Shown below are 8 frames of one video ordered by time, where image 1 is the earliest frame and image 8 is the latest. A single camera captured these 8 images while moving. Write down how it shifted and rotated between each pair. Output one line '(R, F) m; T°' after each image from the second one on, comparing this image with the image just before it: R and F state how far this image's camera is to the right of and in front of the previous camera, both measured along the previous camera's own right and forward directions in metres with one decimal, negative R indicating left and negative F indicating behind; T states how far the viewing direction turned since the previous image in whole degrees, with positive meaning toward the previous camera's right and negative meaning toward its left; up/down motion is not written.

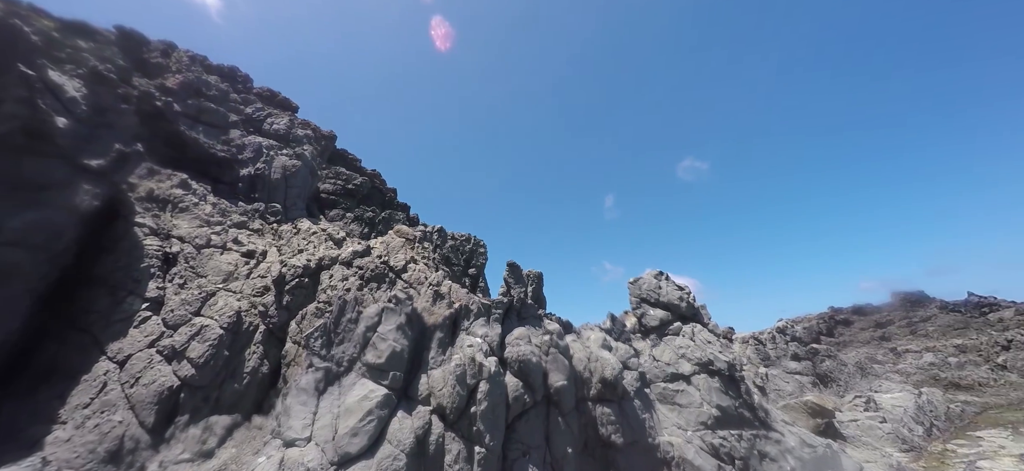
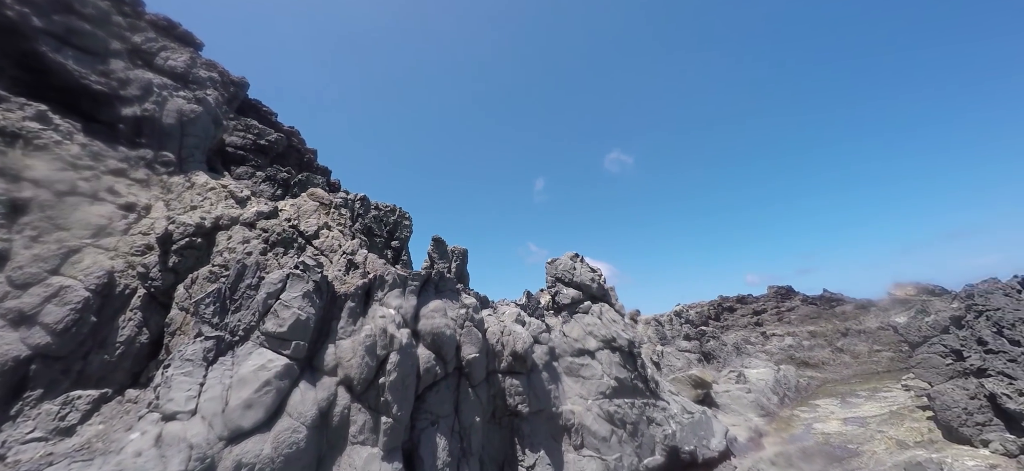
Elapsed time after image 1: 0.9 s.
(+0.6, 0.0) m; +10°
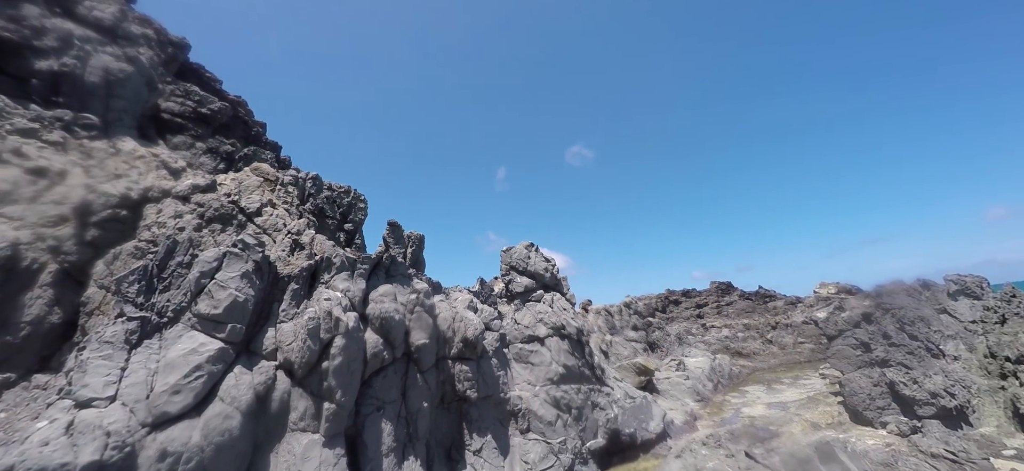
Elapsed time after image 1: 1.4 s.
(+0.4, 0.0) m; +6°
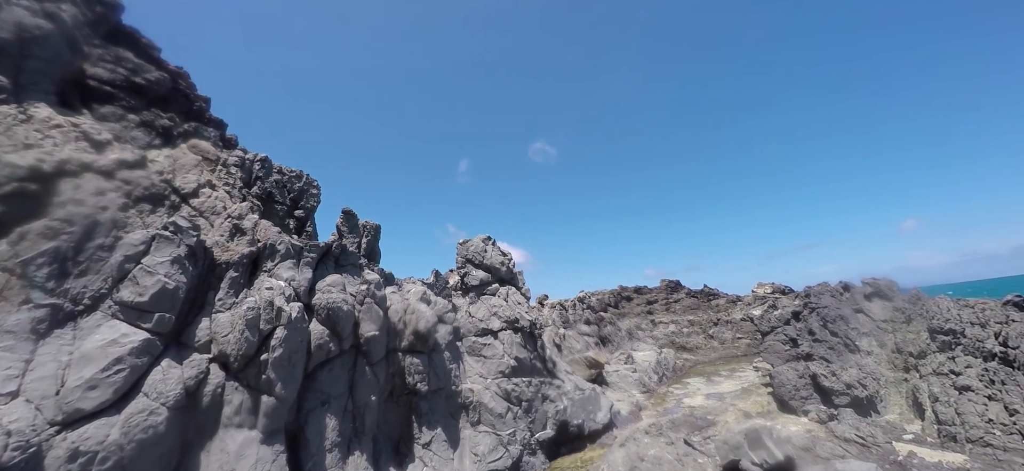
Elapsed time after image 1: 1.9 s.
(+0.3, 0.0) m; +5°
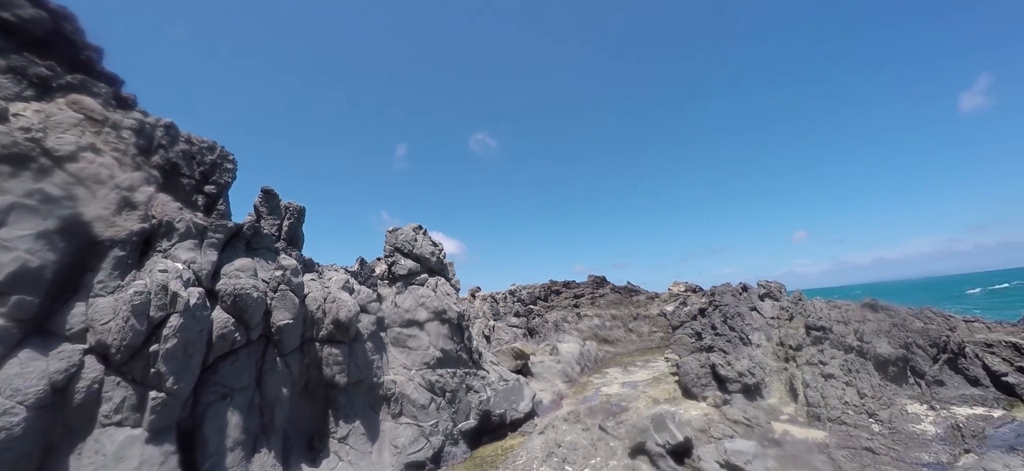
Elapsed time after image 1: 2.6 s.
(+0.5, -0.1) m; +9°
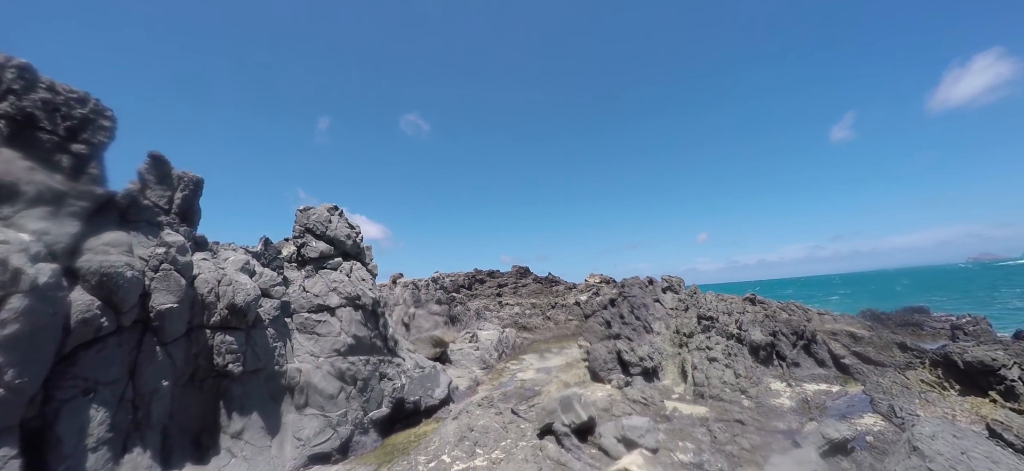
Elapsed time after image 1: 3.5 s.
(+0.6, -0.1) m; +10°
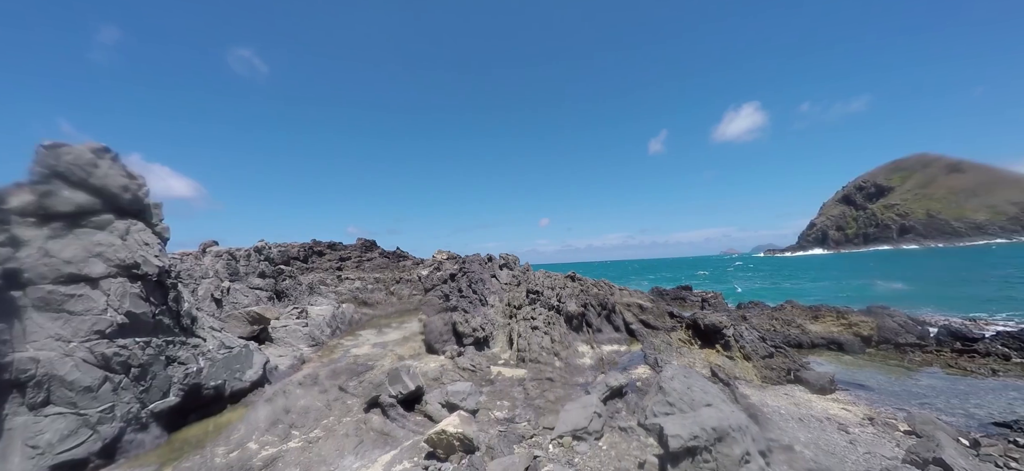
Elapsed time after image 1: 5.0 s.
(+1.2, -0.6) m; +20°
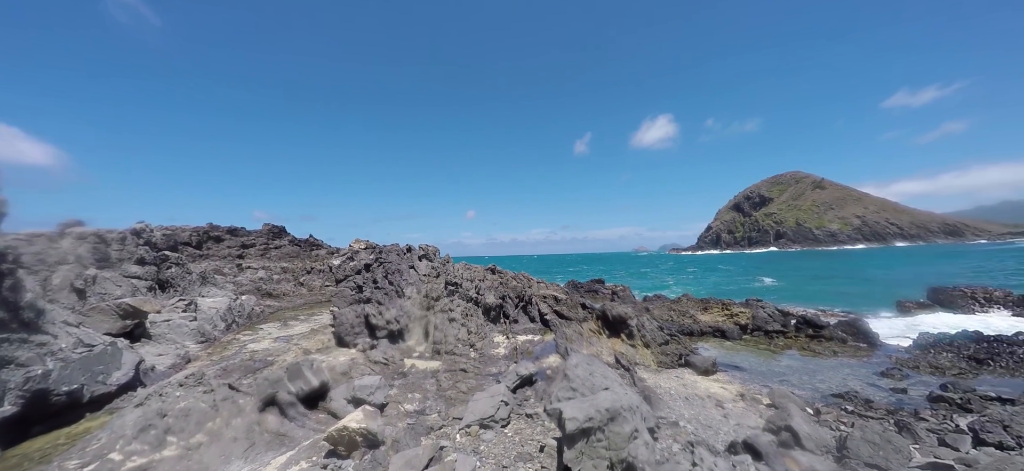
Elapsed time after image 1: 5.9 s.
(+0.7, -0.4) m; +10°
